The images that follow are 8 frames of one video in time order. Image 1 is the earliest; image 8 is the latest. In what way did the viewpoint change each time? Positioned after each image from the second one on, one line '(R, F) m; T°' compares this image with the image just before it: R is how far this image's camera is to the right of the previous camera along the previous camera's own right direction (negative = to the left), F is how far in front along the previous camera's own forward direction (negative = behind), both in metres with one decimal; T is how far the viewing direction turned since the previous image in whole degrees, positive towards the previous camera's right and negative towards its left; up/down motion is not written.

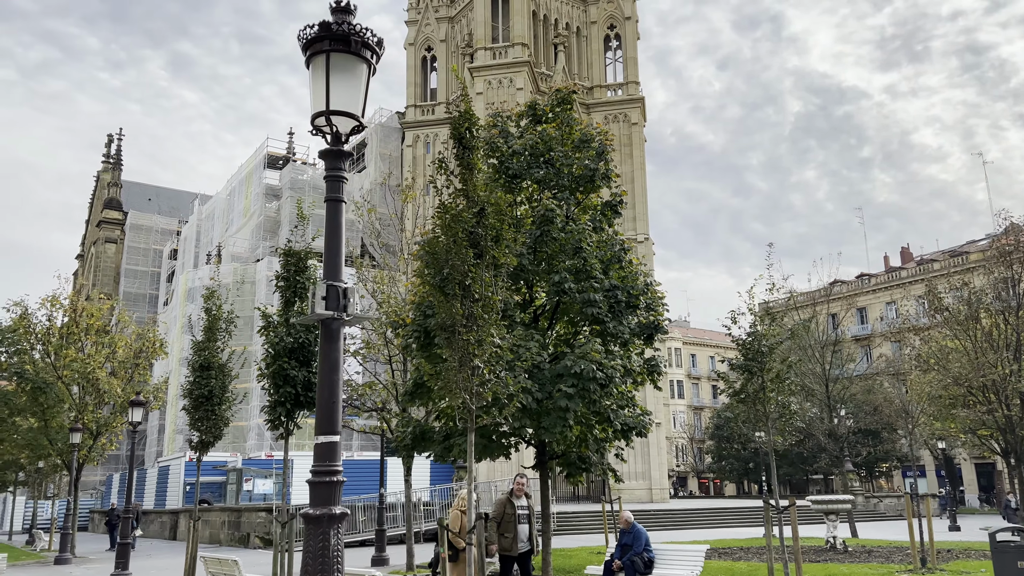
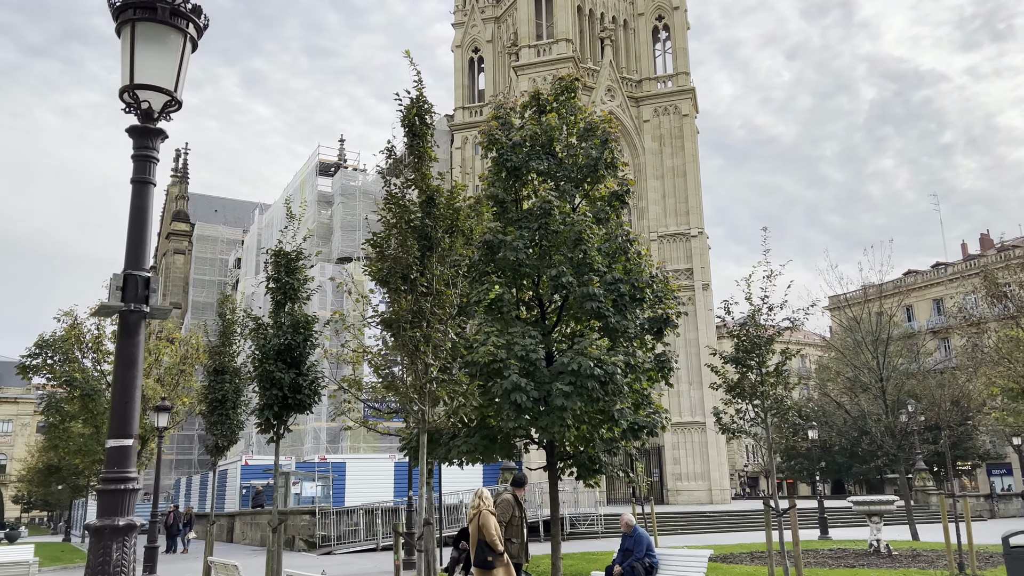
(+0.9, +0.4) m; -5°
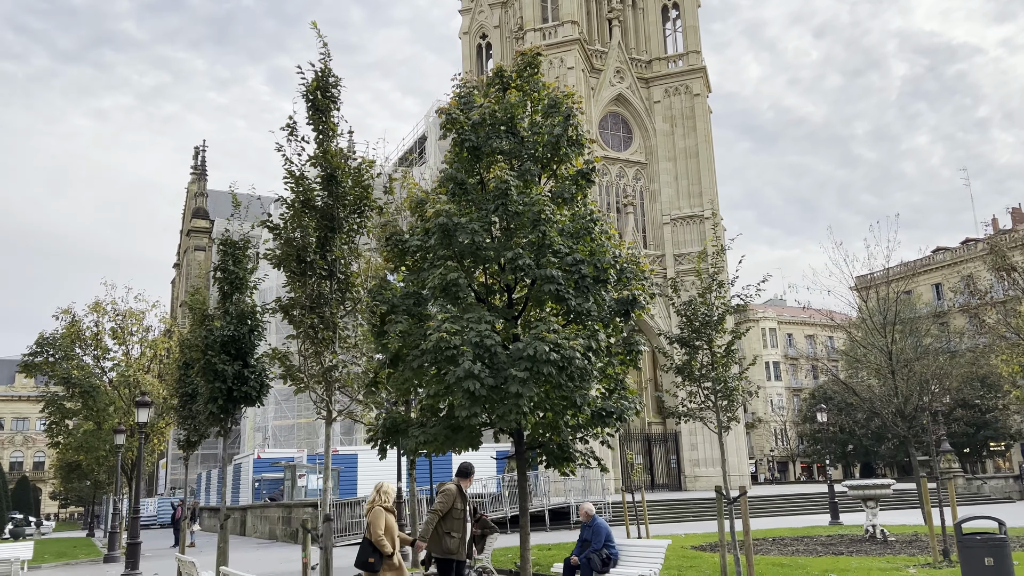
(+0.9, +0.4) m; -2°
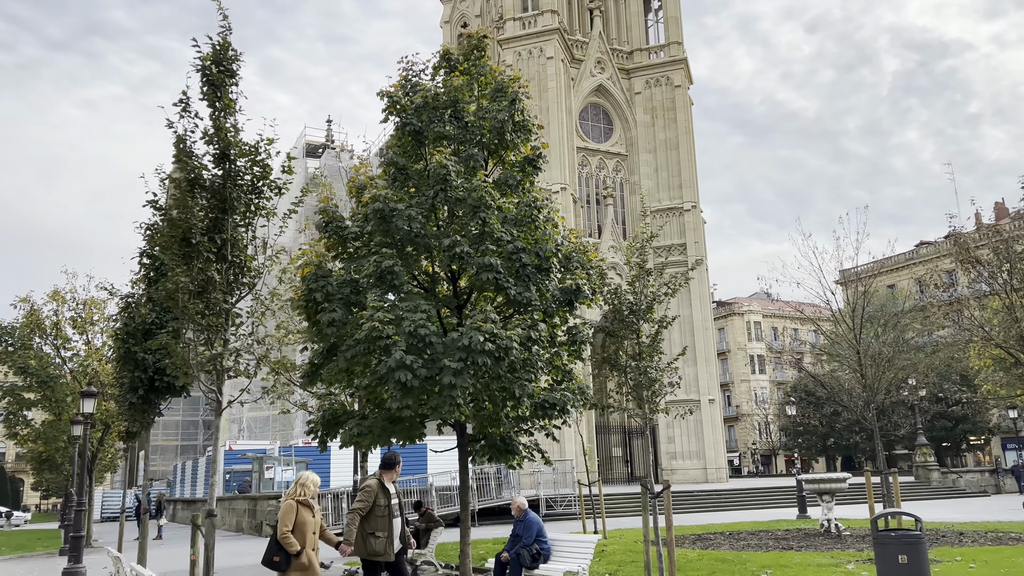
(+0.6, +0.3) m; +1°
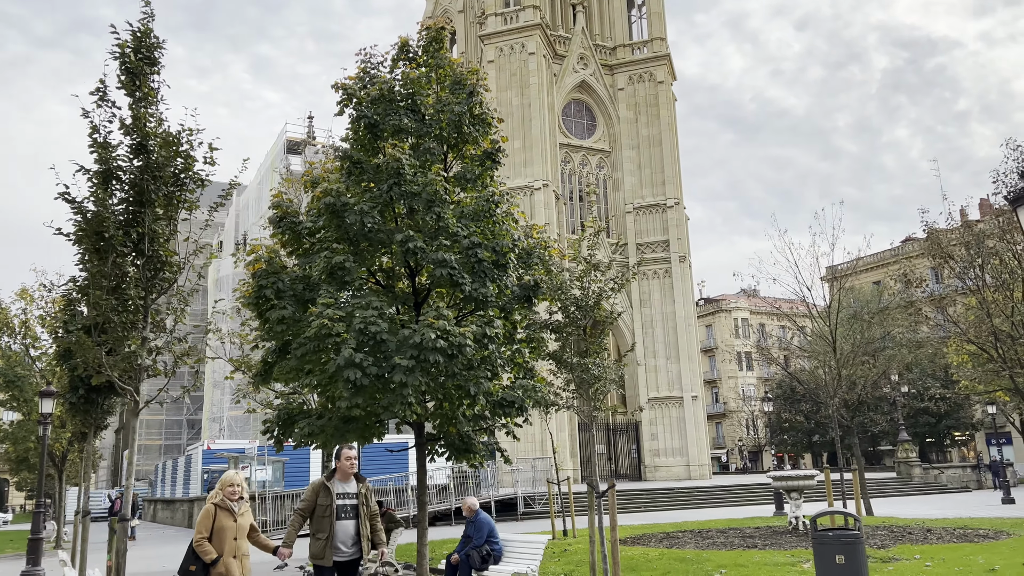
(+0.4, +0.2) m; +1°
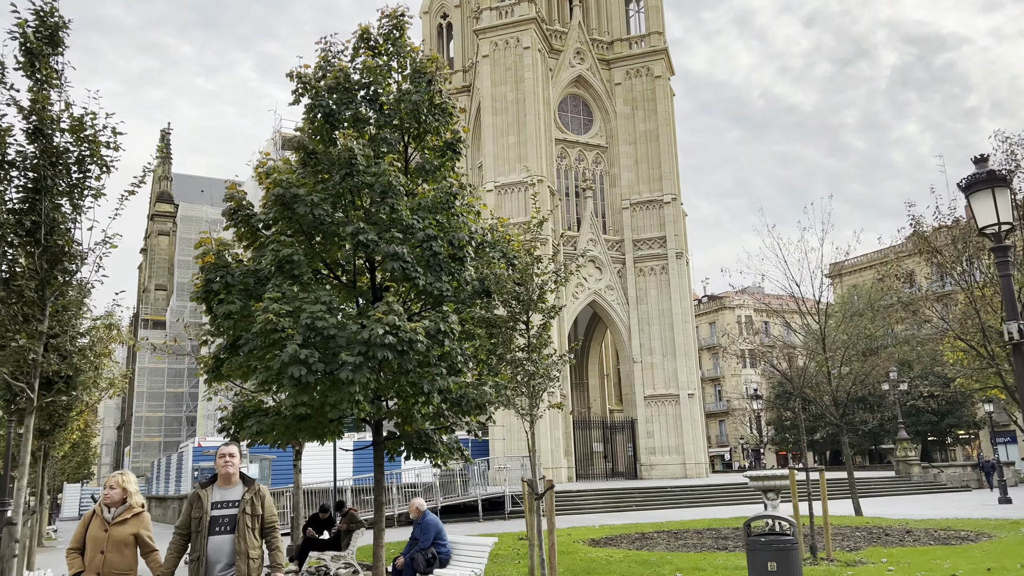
(+0.6, +0.3) m; -1°
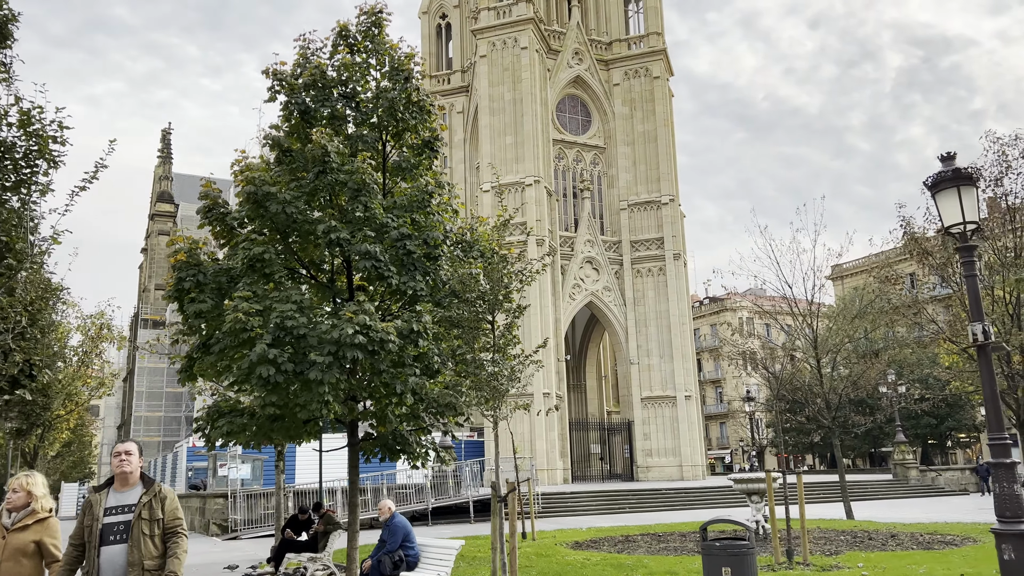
(+0.3, +0.1) m; 0°
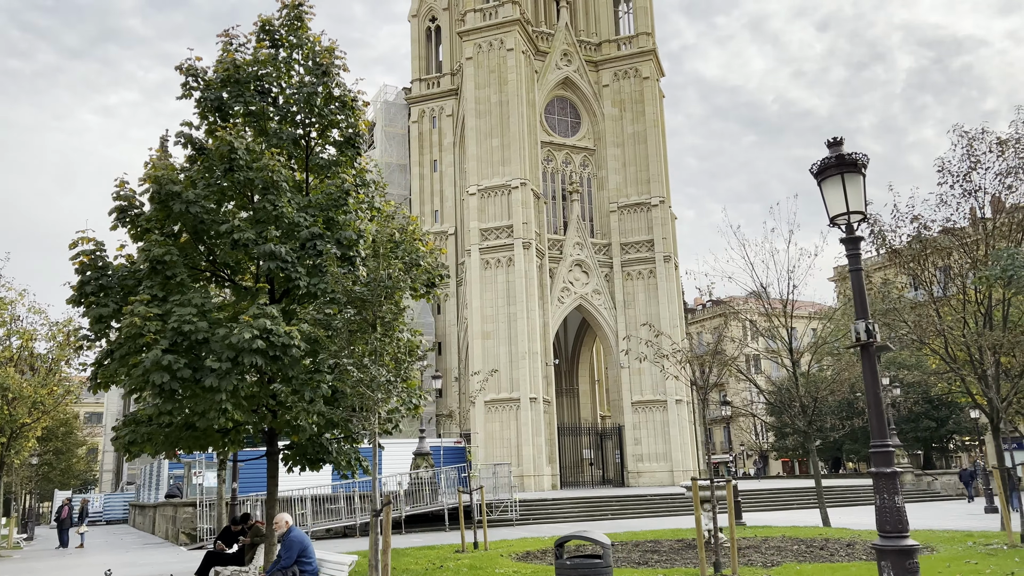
(+1.0, +0.4) m; -1°
